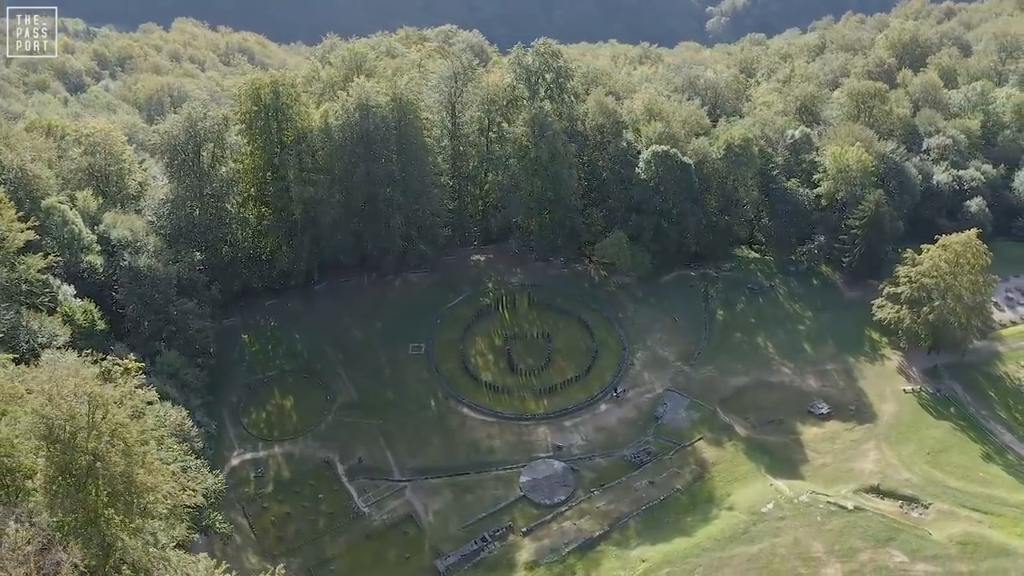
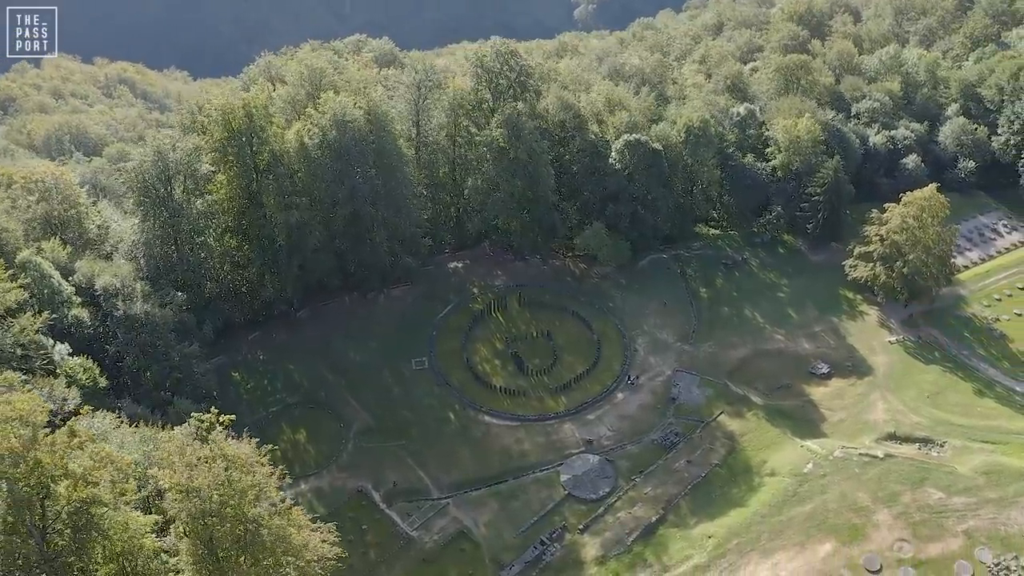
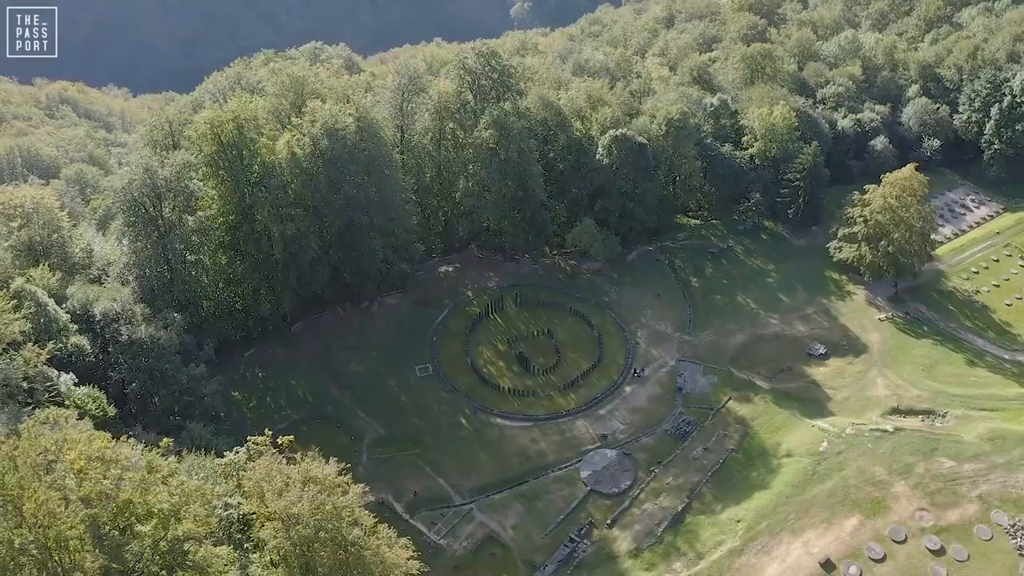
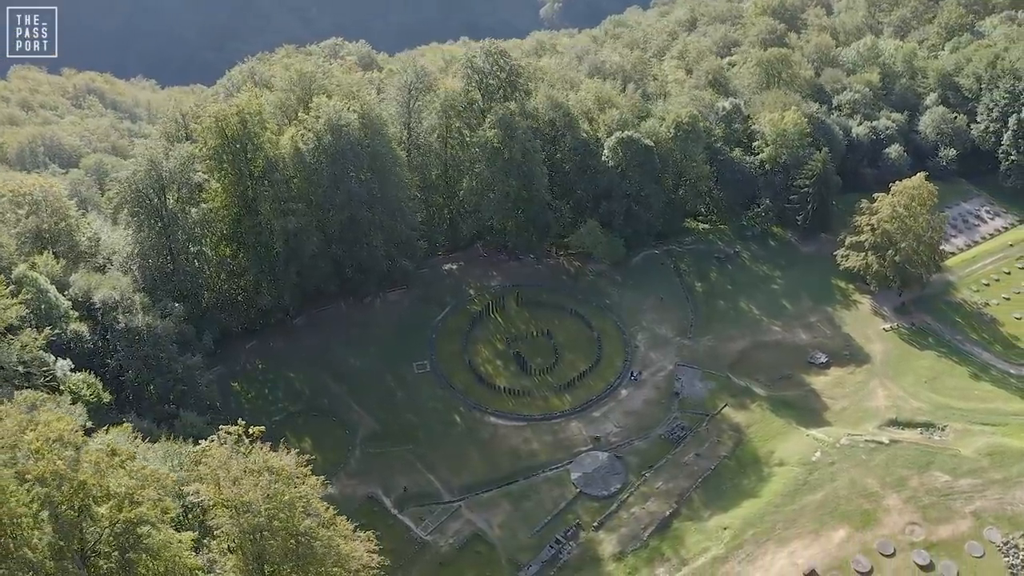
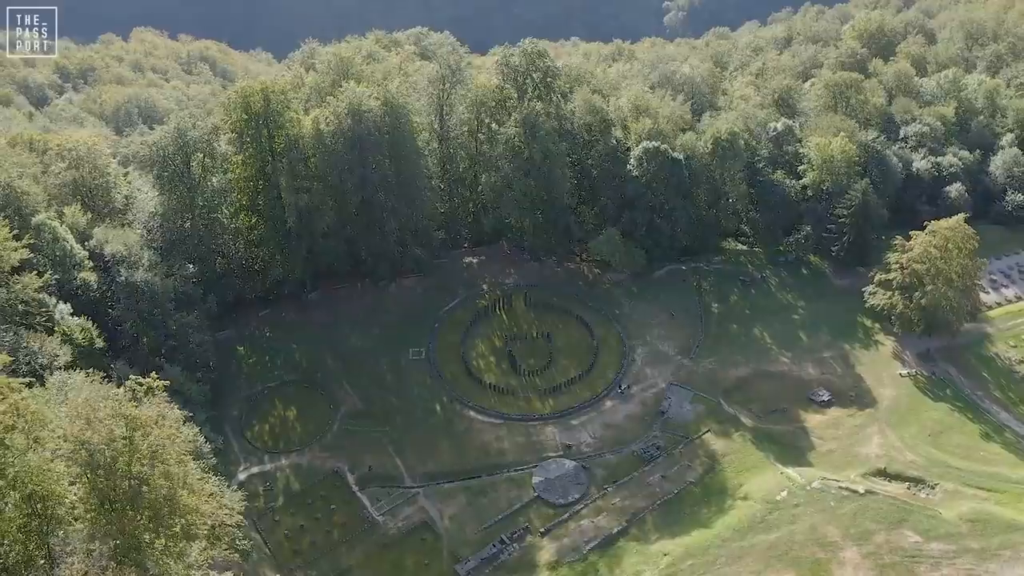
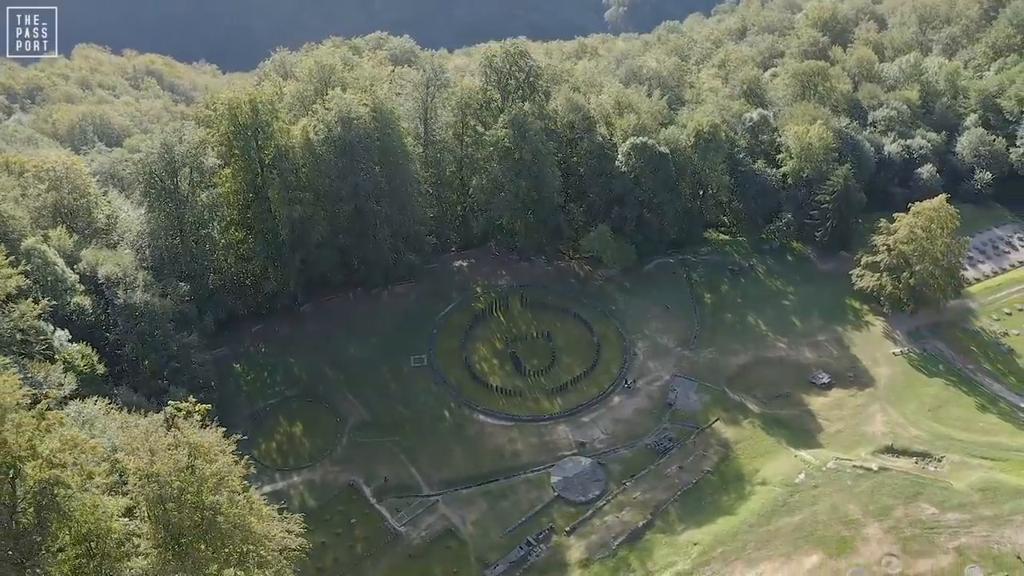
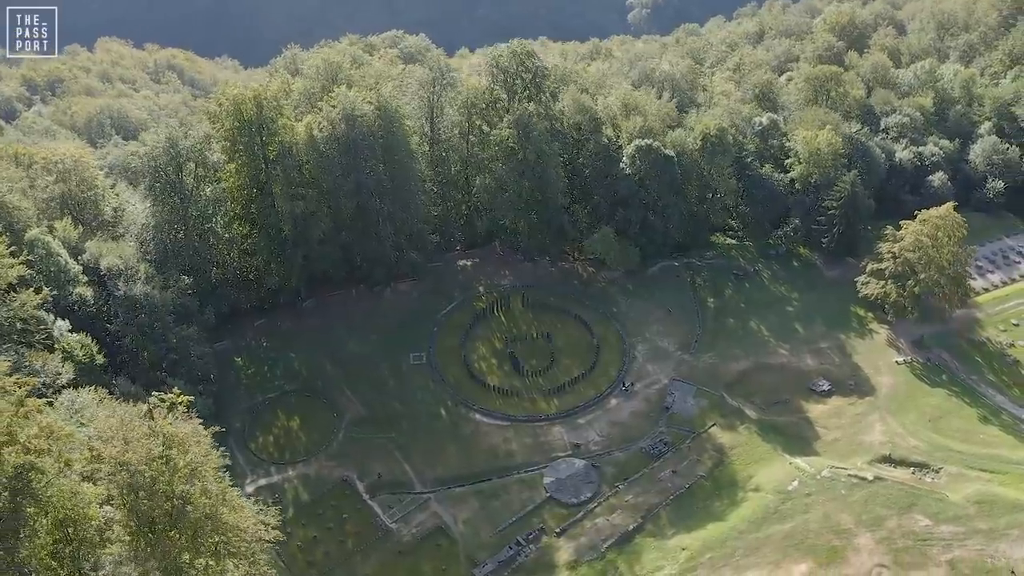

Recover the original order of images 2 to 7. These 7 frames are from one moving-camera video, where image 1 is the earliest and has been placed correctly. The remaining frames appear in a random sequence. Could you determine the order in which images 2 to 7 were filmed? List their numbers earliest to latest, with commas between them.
5, 7, 6, 2, 4, 3
